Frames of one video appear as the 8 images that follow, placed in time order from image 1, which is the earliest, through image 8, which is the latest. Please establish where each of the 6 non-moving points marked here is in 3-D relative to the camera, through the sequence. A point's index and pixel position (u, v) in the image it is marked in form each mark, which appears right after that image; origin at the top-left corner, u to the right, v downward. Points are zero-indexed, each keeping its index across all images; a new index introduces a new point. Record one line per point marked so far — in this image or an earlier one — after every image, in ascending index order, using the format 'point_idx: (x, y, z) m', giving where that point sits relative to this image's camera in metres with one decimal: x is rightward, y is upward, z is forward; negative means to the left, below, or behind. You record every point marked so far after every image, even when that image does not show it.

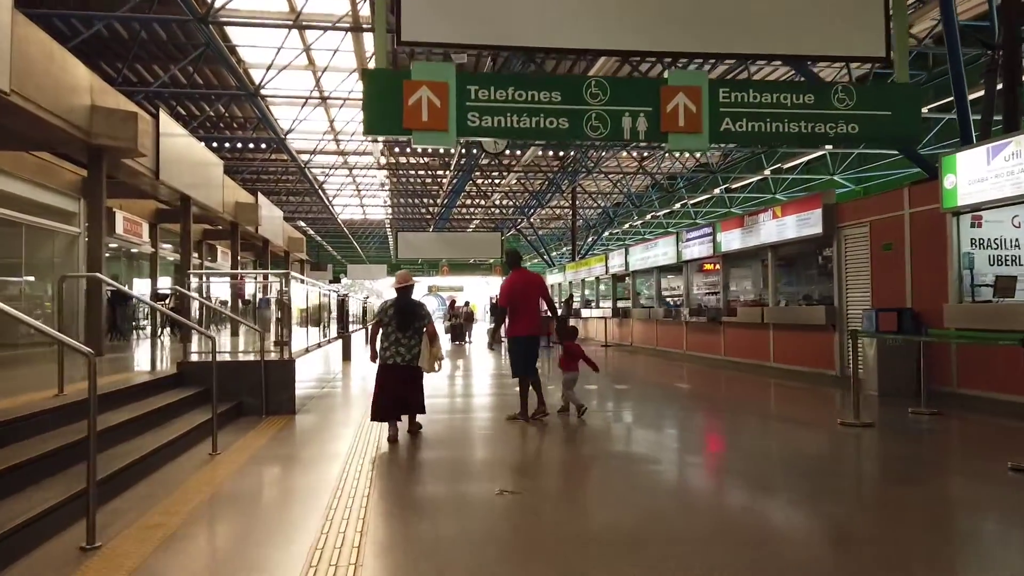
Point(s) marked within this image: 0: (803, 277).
0: (+4.0, +0.2, +10.2) m
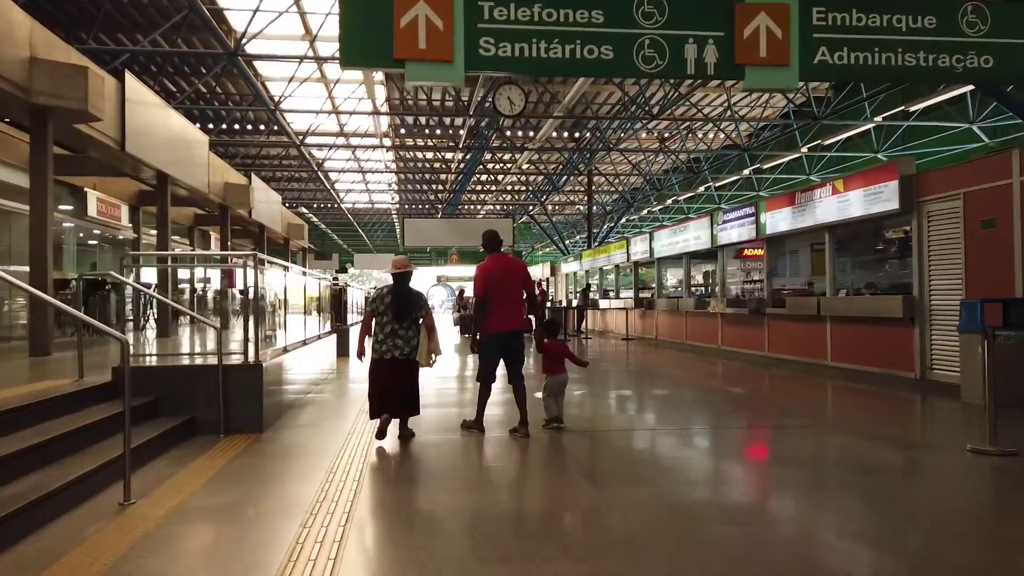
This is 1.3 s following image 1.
0: (+4.2, +0.3, +8.8) m
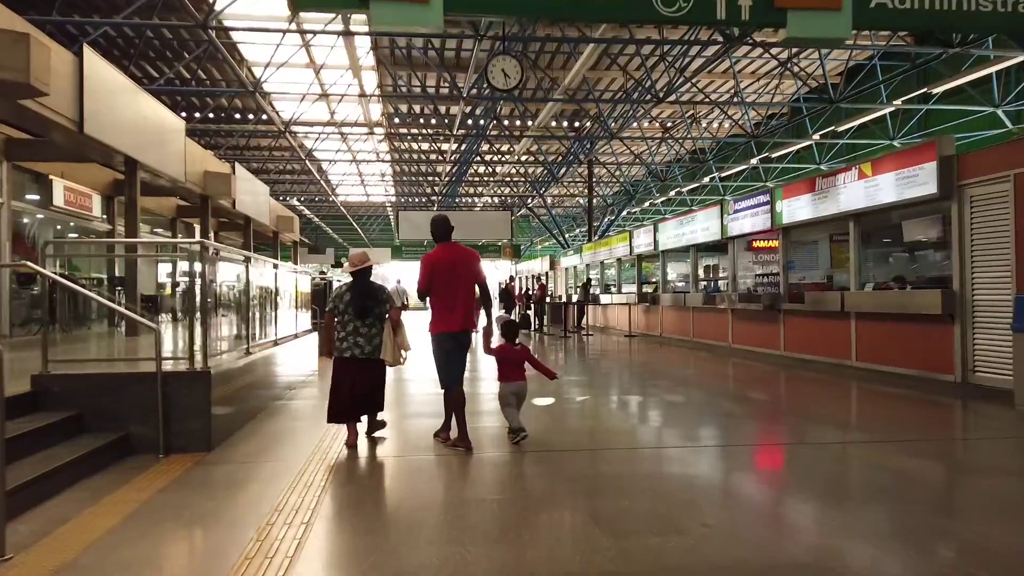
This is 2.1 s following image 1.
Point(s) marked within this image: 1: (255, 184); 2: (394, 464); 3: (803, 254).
0: (+4.2, +0.4, +8.0) m
1: (-5.7, +2.4, +16.7) m
2: (-0.7, -1.1, +4.5) m
3: (+3.9, +0.5, +10.0) m
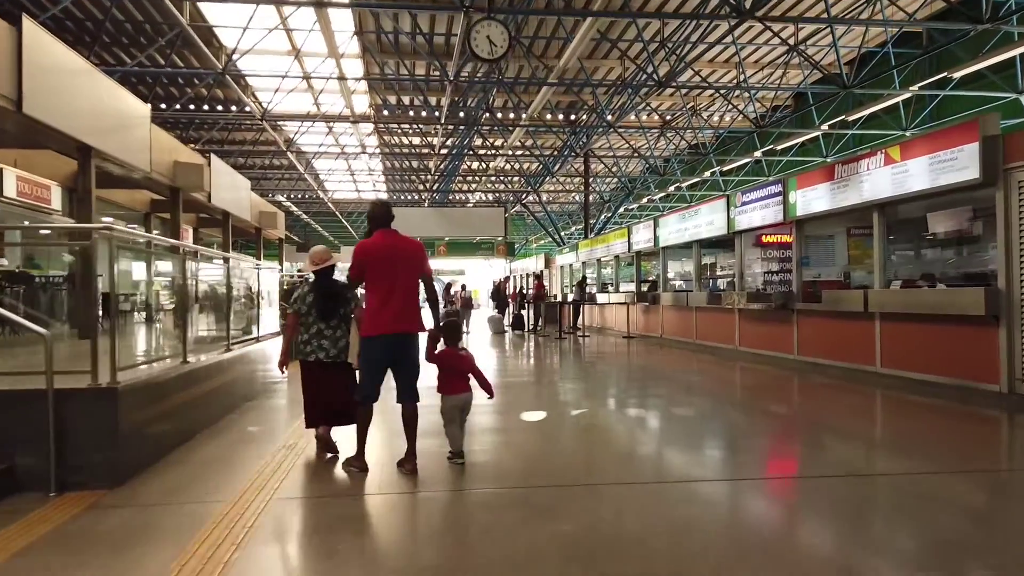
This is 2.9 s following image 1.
0: (+4.1, +0.4, +7.3) m
1: (-5.9, +2.4, +15.8) m
2: (-0.8, -1.1, +3.7) m
3: (+3.8, +0.5, +9.2) m
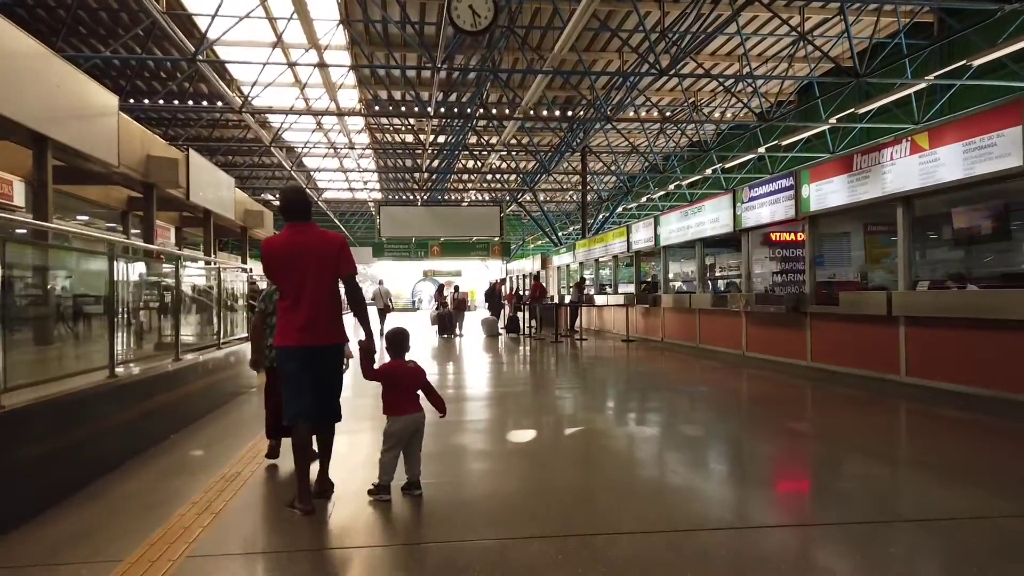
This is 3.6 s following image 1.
0: (+4.0, +0.4, +6.6) m
1: (-6.0, +2.4, +15.1) m
2: (-0.9, -1.1, +3.1) m
3: (+3.7, +0.5, +8.5) m
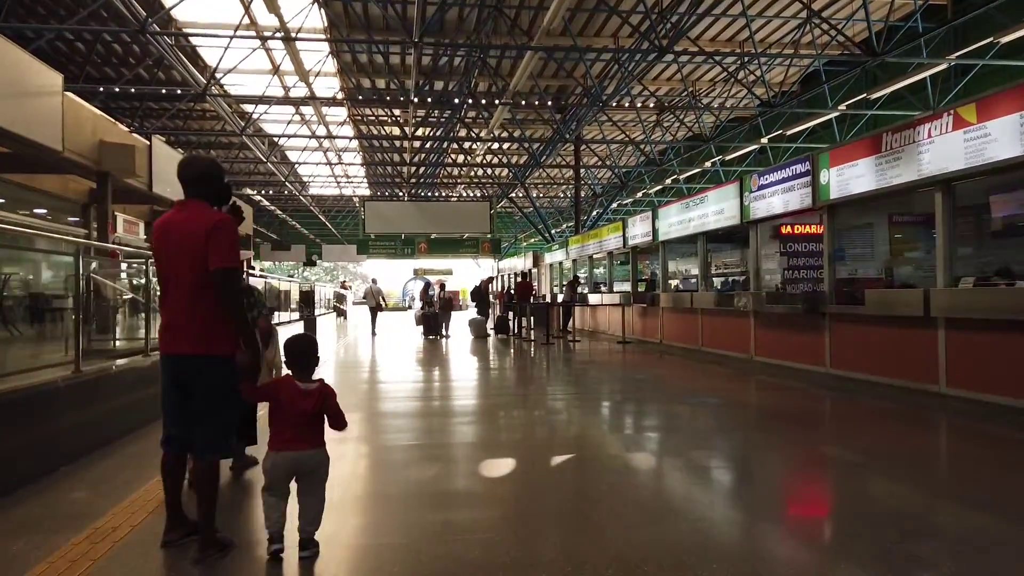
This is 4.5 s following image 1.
0: (+3.8, +0.4, +5.7) m
1: (-6.3, +2.4, +14.2) m
2: (-1.0, -1.1, +2.1) m
3: (+3.5, +0.5, +7.6) m
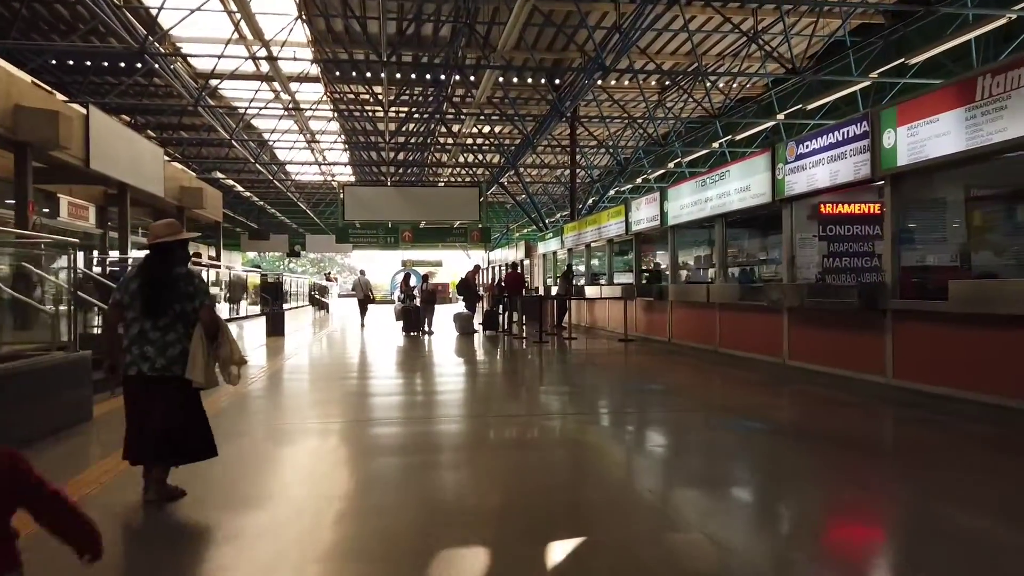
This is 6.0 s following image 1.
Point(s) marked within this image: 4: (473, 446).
0: (+3.7, +0.5, +4.2) m
1: (-6.4, +2.5, +12.6) m
2: (-1.1, -1.0, +0.6) m
3: (+3.4, +0.6, +6.1) m
4: (-0.4, -1.3, +5.7) m
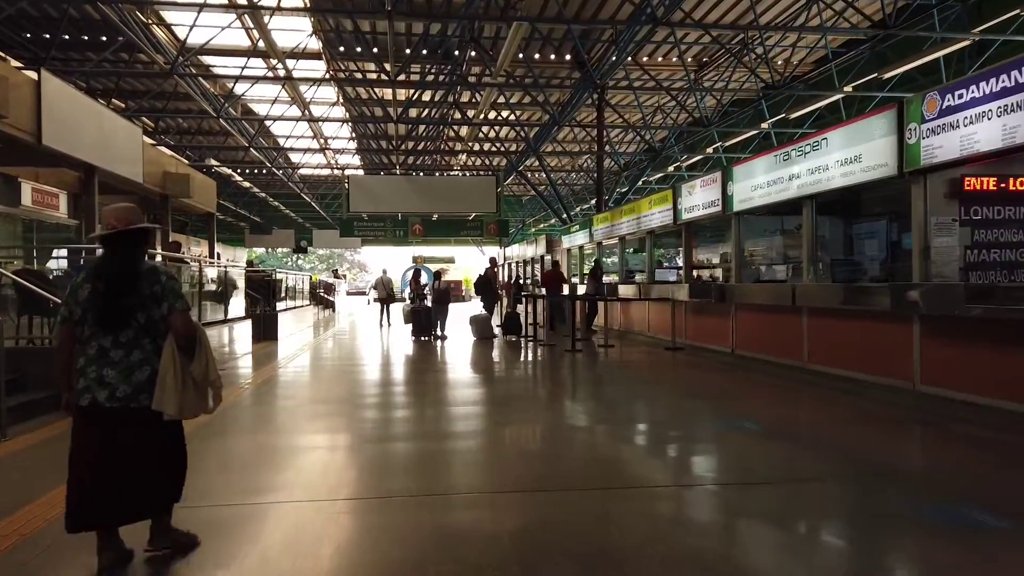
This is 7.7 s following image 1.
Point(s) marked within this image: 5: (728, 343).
0: (+4.0, +0.4, +2.3) m
1: (-6.0, +2.6, +10.8) m
2: (-0.9, -1.0, -1.2) m
3: (+3.7, +0.6, +4.2) m
4: (-0.1, -1.3, +3.9) m
5: (+2.7, -0.7, +9.6) m
